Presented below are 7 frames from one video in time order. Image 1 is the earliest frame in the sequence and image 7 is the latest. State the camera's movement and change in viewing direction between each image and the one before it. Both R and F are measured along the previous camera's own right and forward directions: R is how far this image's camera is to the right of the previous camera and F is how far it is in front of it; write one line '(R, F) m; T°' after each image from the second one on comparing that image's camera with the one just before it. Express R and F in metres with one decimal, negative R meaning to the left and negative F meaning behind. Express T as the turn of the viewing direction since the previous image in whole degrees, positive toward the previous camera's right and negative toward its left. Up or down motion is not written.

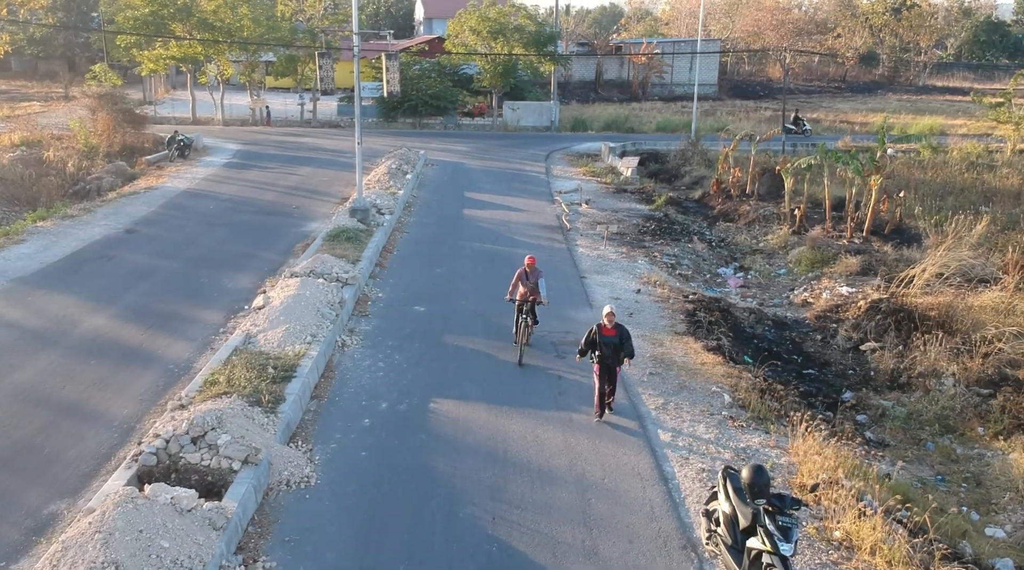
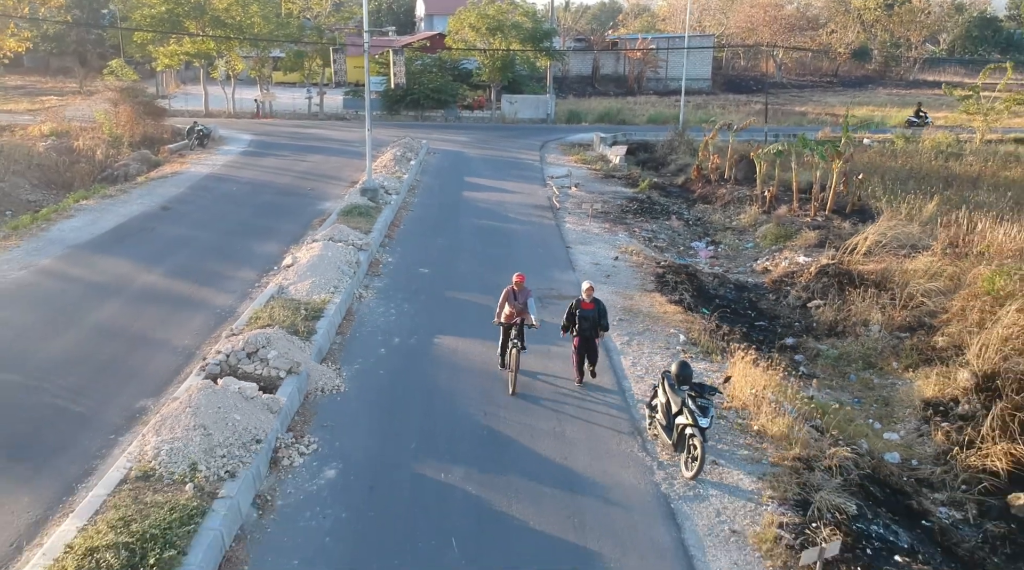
(+0.1, -1.9) m; 0°
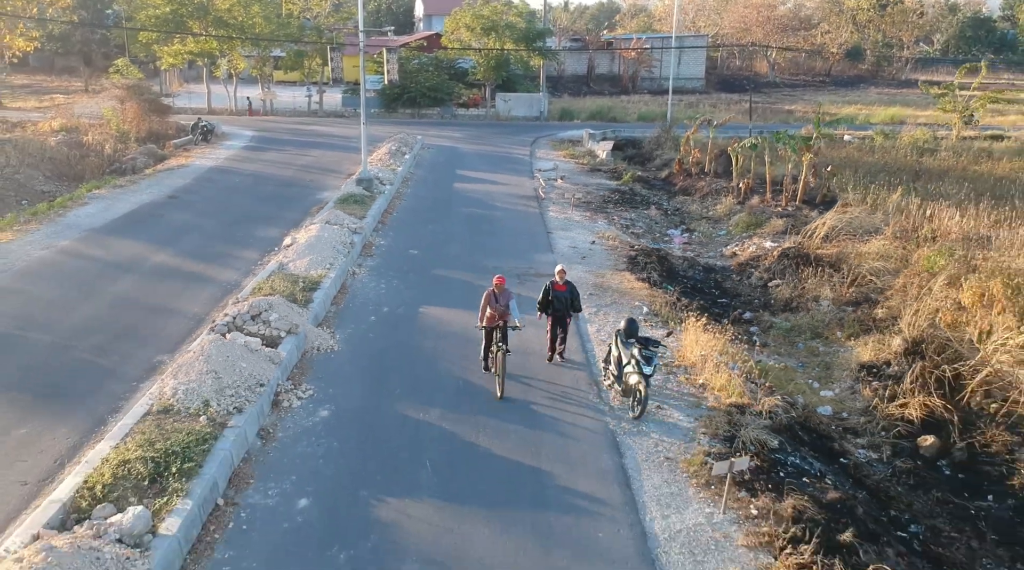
(+0.3, -1.2) m; 0°
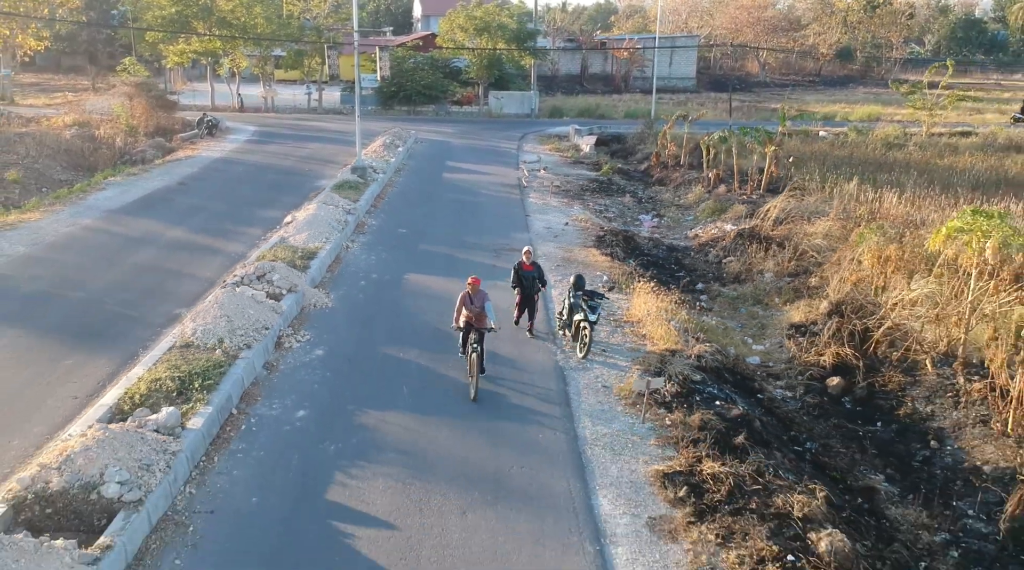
(+0.4, -1.6) m; 0°
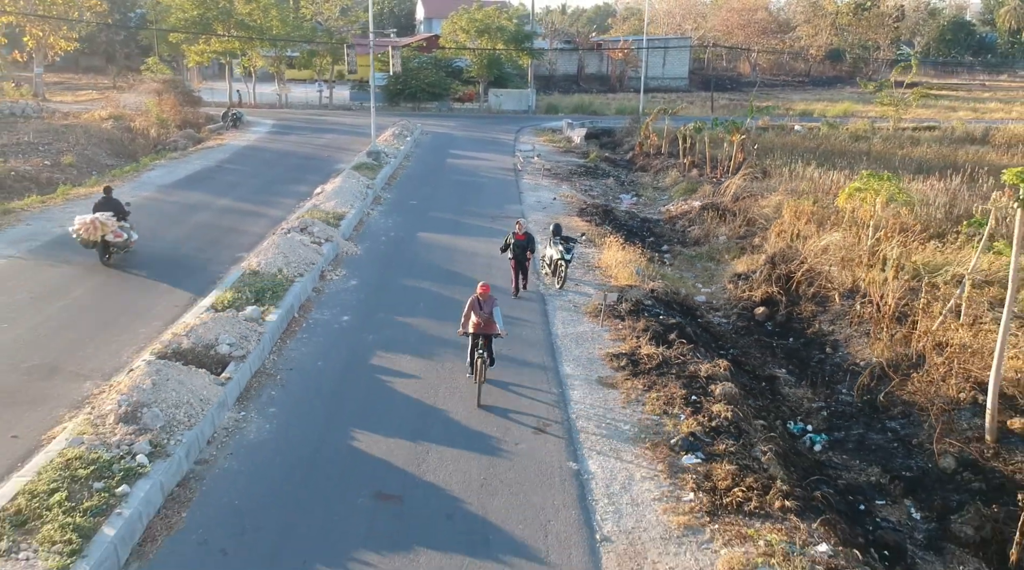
(+0.1, -2.9) m; 0°
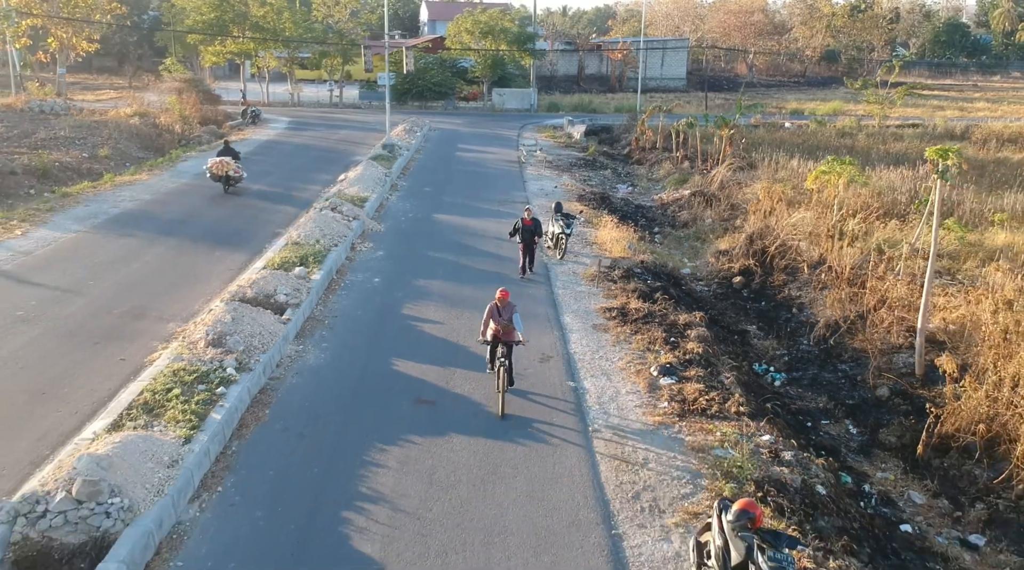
(-0.1, -1.9) m; 0°
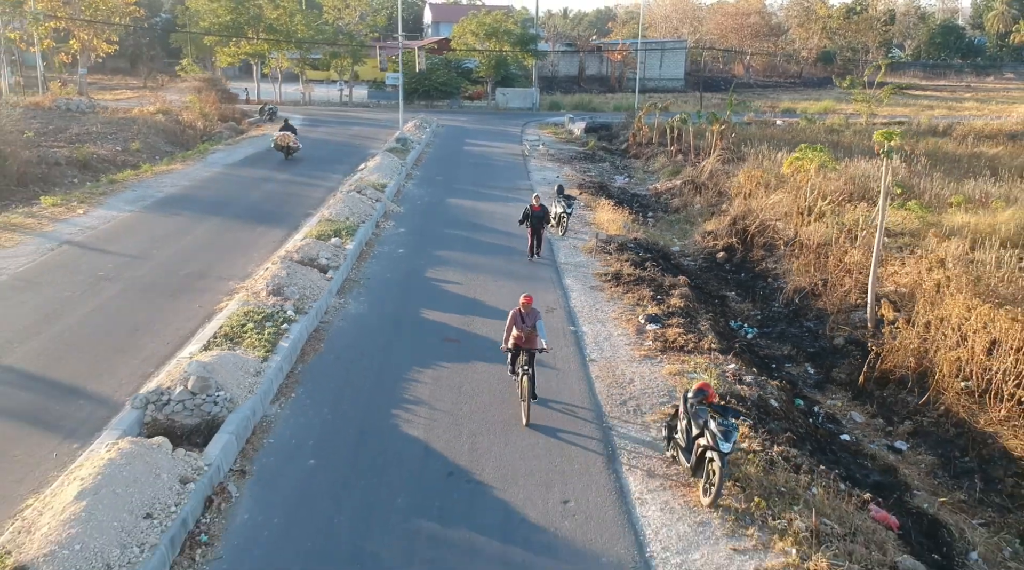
(-0.1, -1.9) m; 0°
